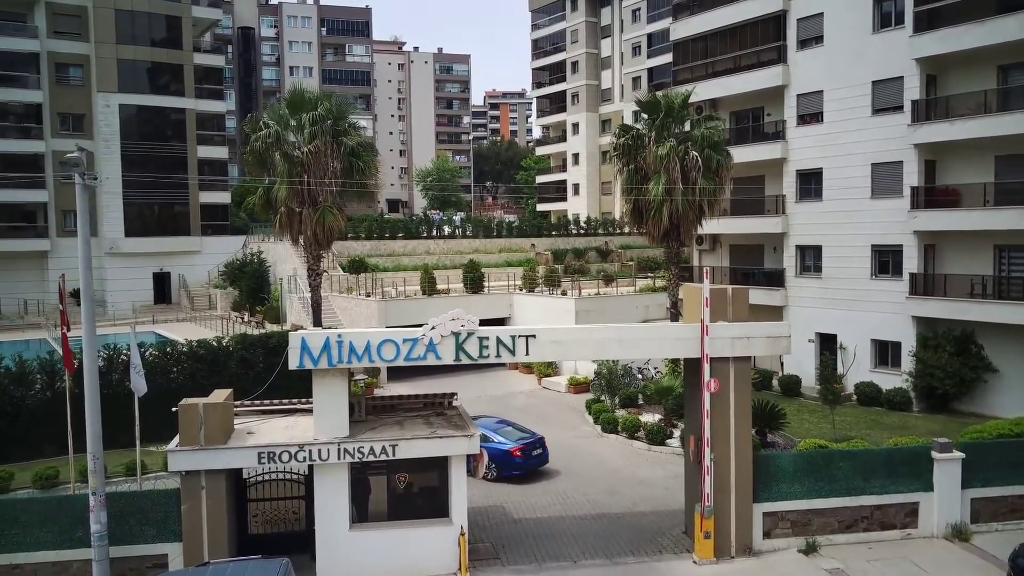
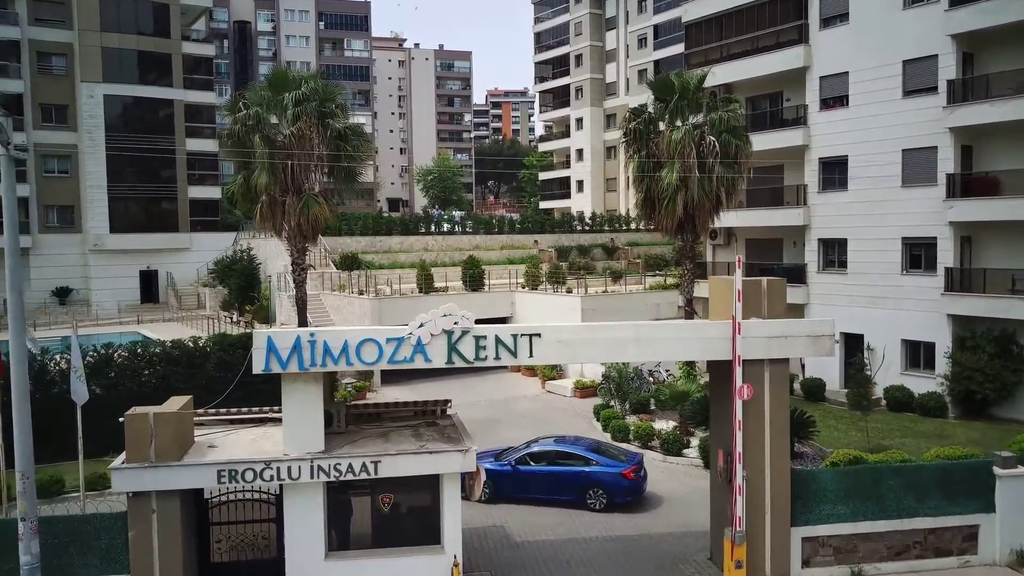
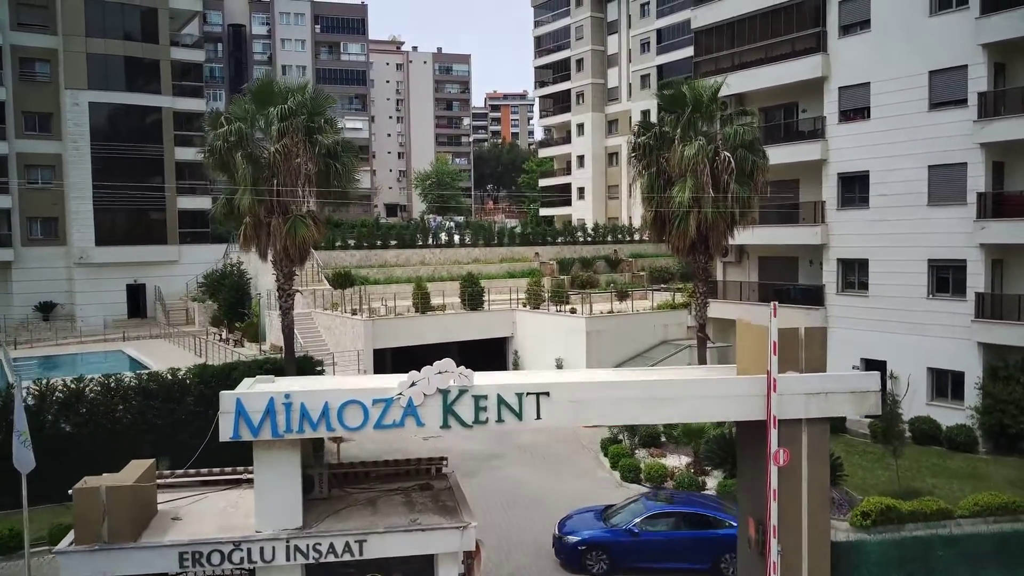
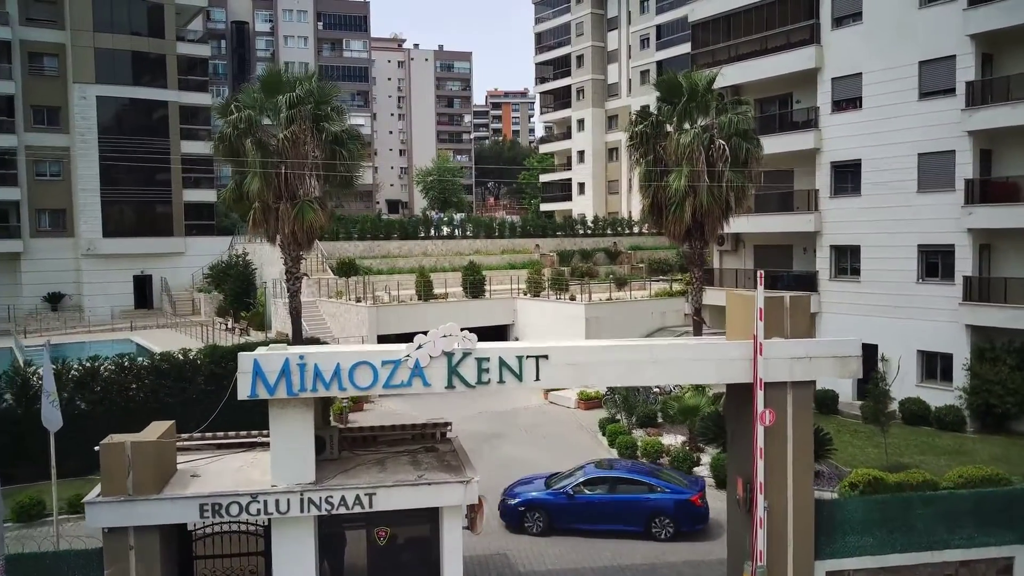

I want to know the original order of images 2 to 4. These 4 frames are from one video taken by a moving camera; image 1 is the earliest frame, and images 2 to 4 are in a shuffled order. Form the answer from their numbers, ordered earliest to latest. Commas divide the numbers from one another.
2, 4, 3
